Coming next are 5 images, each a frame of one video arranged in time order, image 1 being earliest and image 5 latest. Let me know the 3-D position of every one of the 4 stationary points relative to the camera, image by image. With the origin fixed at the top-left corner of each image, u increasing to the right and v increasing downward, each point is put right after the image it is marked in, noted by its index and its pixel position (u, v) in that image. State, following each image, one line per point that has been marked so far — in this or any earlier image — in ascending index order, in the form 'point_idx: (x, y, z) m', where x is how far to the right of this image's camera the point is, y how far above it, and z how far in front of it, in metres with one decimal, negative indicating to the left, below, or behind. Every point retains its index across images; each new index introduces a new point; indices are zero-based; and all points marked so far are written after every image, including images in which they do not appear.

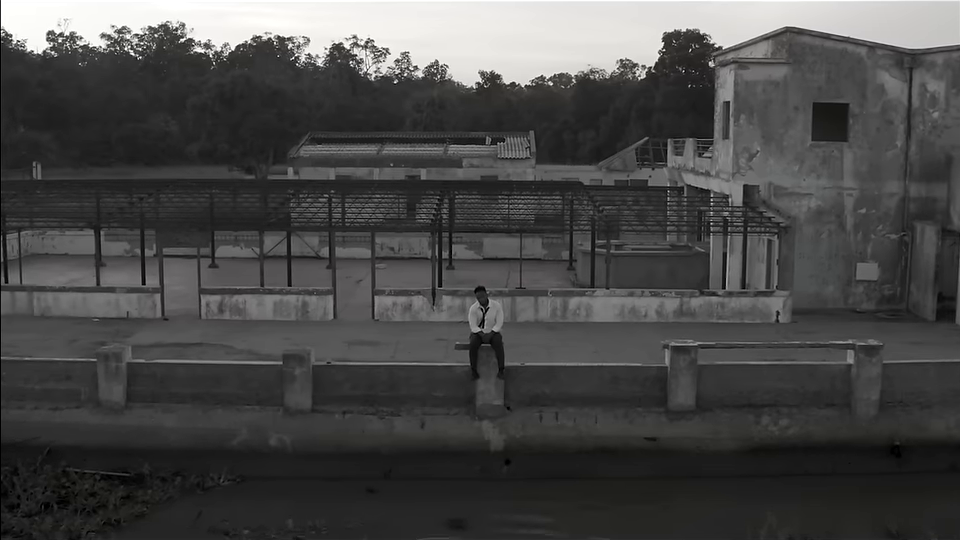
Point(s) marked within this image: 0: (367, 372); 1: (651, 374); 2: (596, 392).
0: (-1.9, -1.7, +15.9) m
1: (+2.8, -1.7, +15.9) m
2: (+1.9, -2.0, +15.9) m
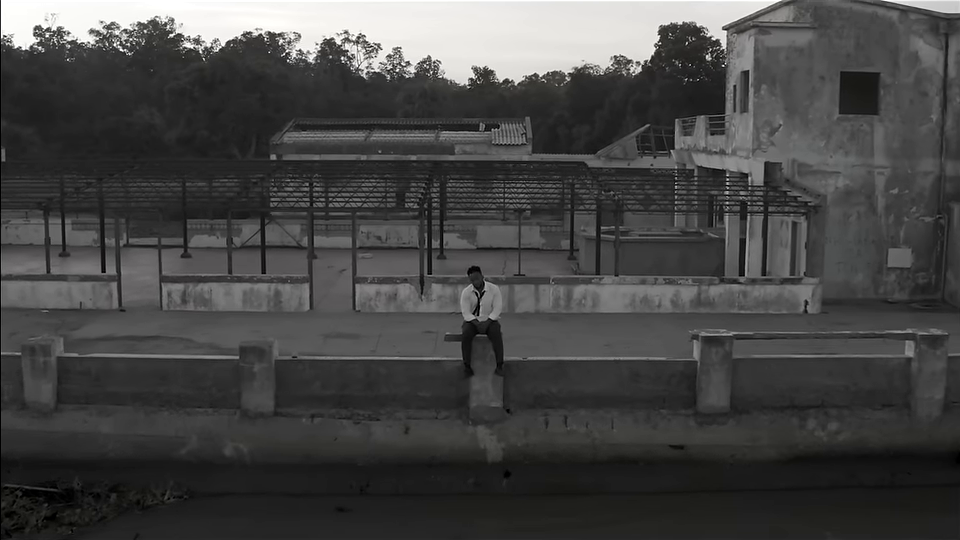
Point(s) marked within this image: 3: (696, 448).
0: (-1.9, -1.4, +13.4) m
1: (+2.7, -1.4, +13.4) m
2: (+1.8, -1.7, +13.4) m
3: (+3.0, -2.5, +13.4) m
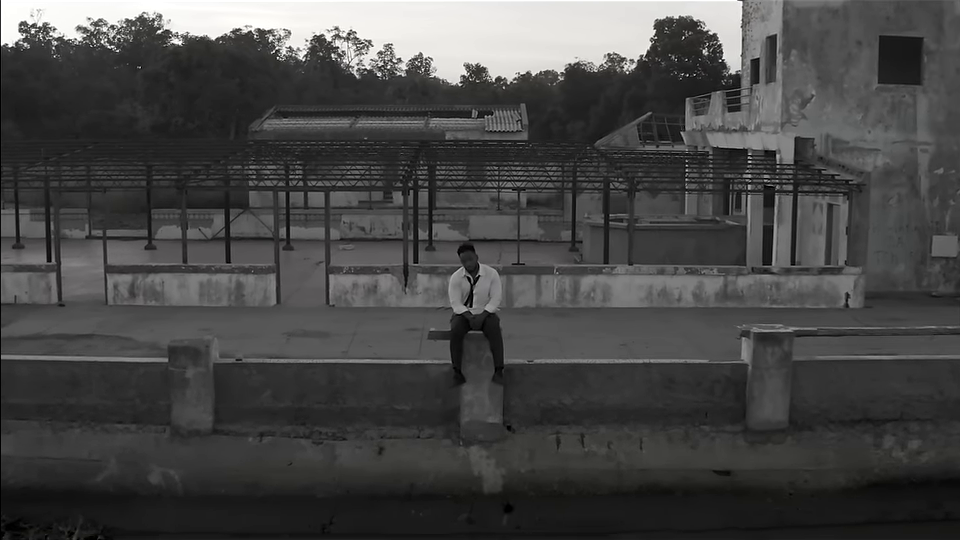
0: (-2.0, -1.1, +10.6) m
1: (+2.7, -1.2, +10.6) m
2: (+1.7, -1.4, +10.6) m
3: (+2.9, -2.2, +10.6) m
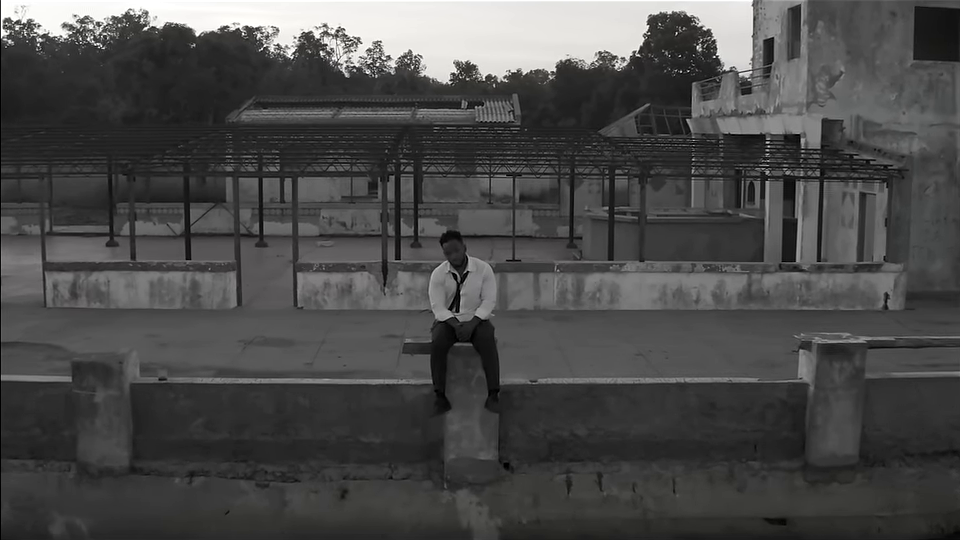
0: (-2.1, -1.1, +8.3) m
1: (+2.6, -1.1, +8.4) m
2: (+1.7, -1.4, +8.4) m
3: (+2.8, -2.2, +8.4) m
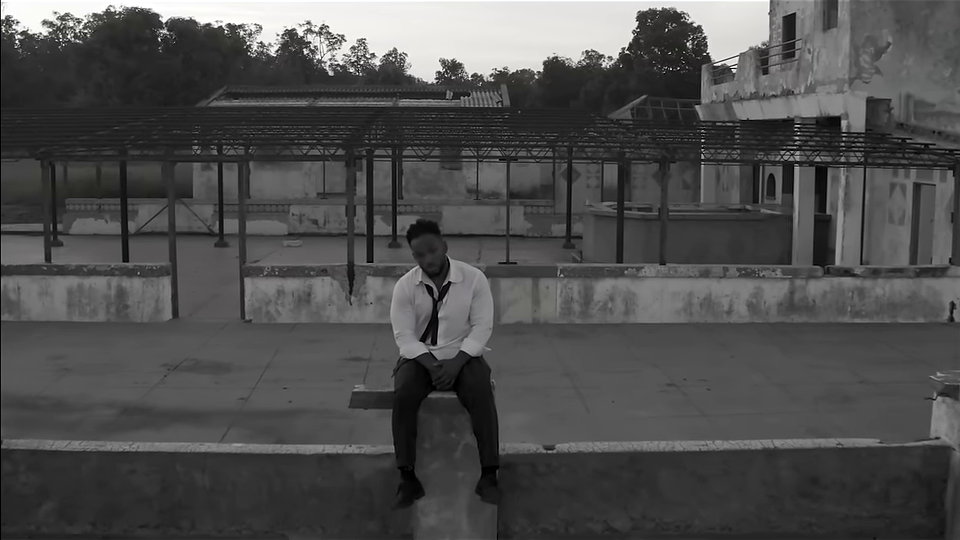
0: (-2.2, -1.2, +5.6) m
1: (+2.5, -1.2, +5.7) m
2: (+1.6, -1.4, +5.7) m
3: (+2.7, -2.2, +5.7) m
